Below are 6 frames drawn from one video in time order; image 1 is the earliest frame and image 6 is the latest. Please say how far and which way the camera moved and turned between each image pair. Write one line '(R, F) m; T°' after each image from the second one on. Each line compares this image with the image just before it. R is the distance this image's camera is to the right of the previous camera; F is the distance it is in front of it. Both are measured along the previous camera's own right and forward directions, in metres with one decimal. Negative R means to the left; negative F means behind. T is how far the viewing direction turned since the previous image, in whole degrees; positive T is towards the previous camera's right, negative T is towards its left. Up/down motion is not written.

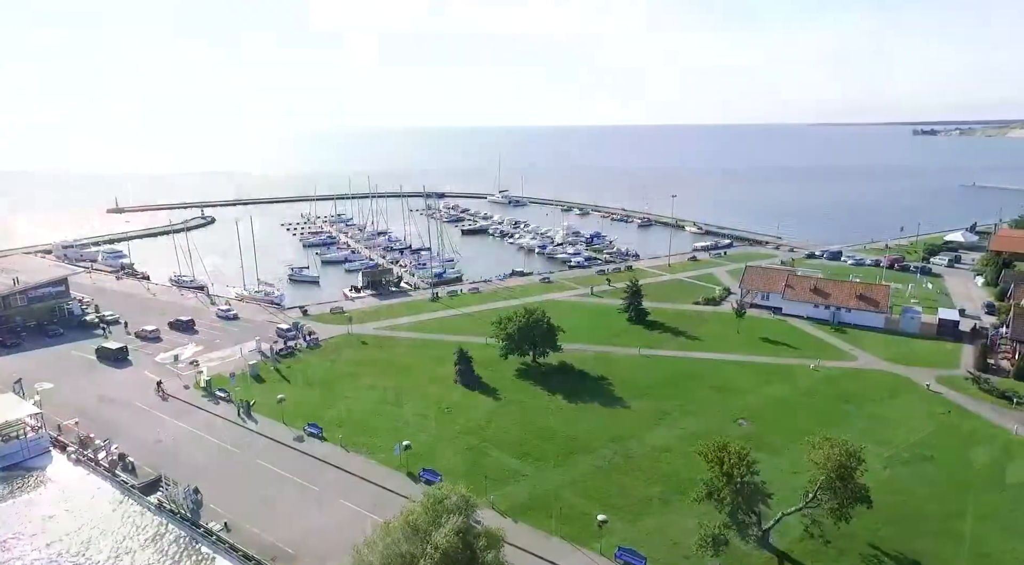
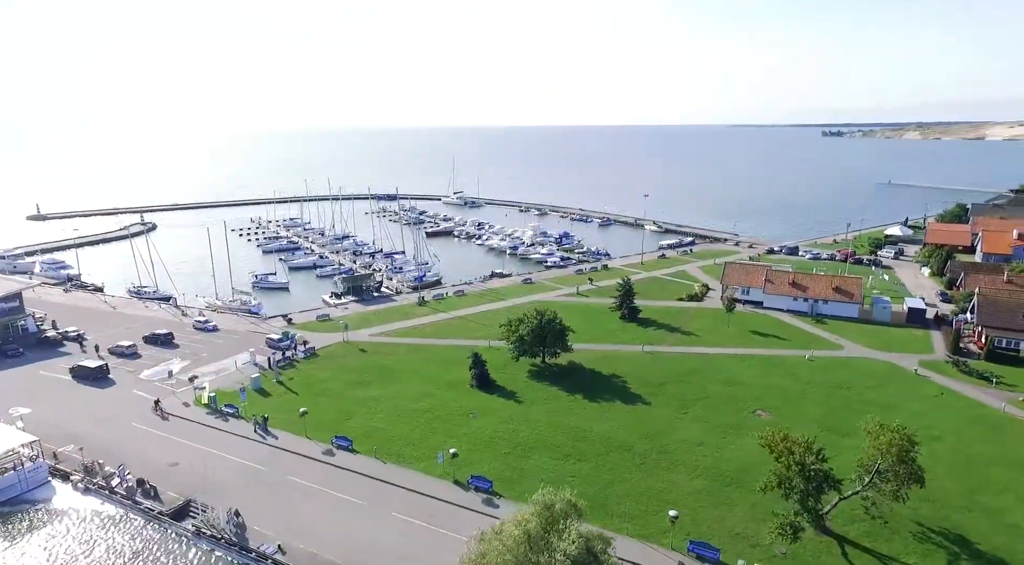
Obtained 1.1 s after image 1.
(-6.3, +0.6) m; +6°
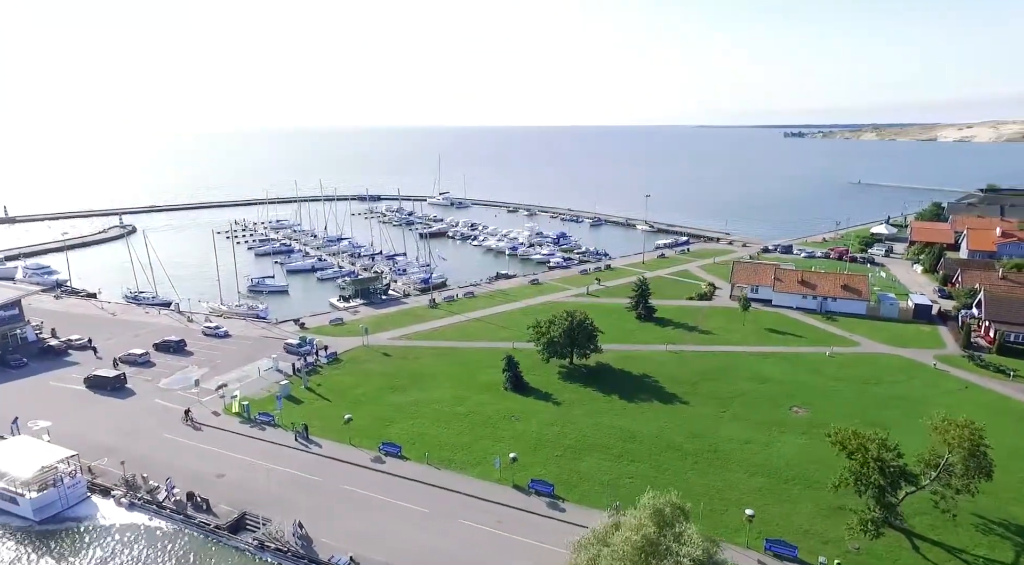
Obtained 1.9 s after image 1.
(-5.0, +0.5) m; +3°
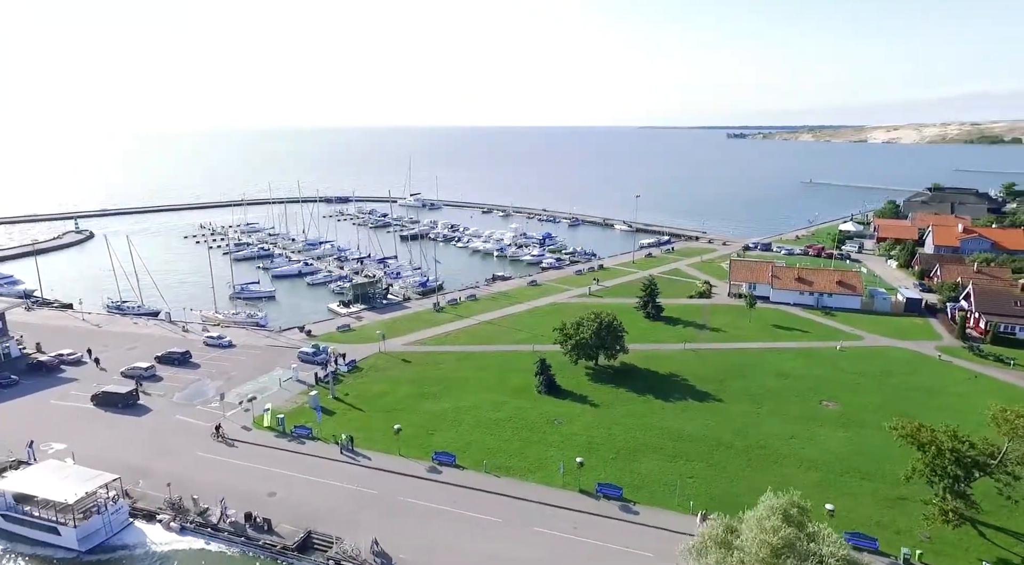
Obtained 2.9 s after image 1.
(-6.2, +0.8) m; +5°
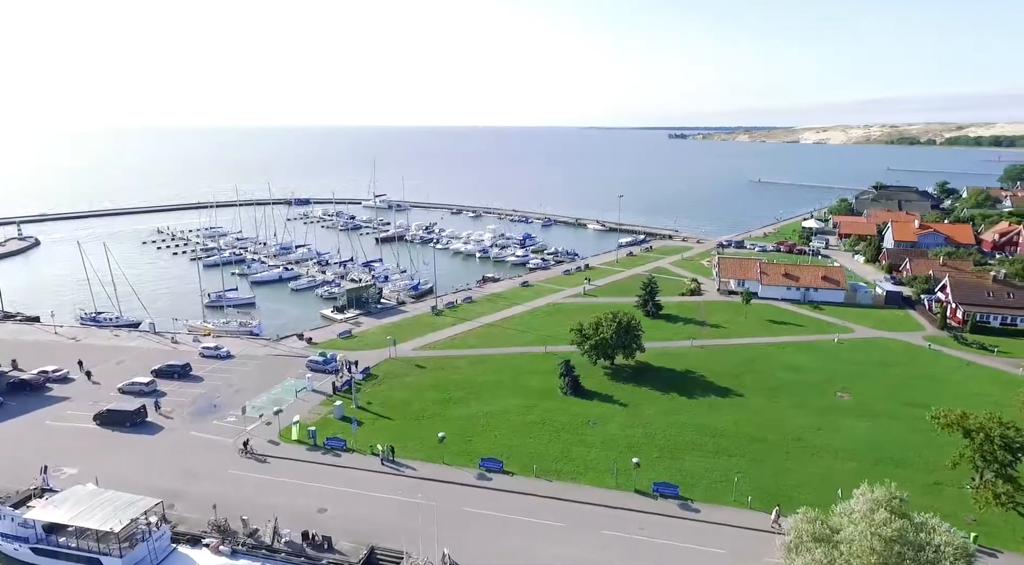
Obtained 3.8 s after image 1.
(-5.7, +0.8) m; +5°
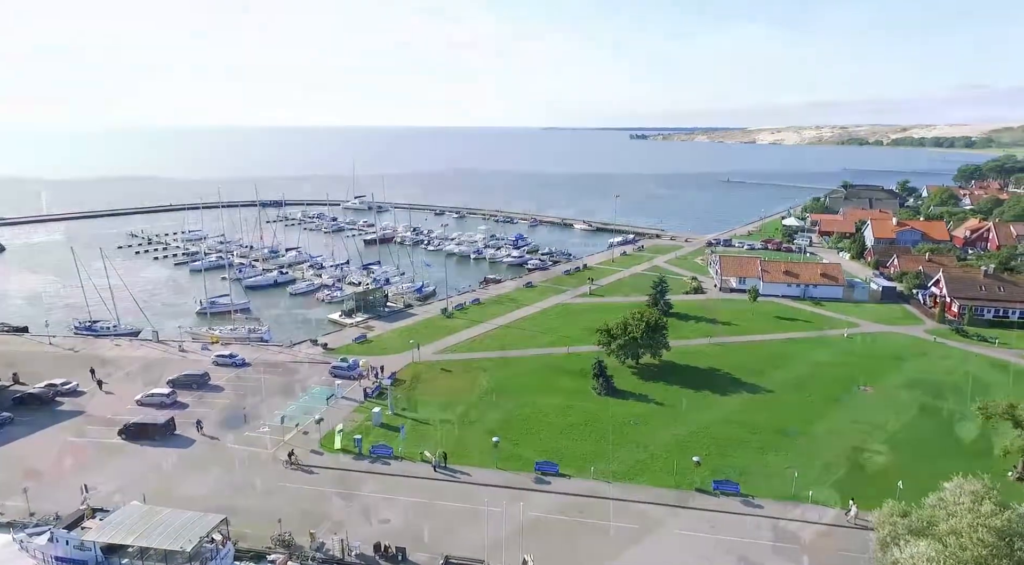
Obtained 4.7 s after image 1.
(-5.2, +0.6) m; +4°
